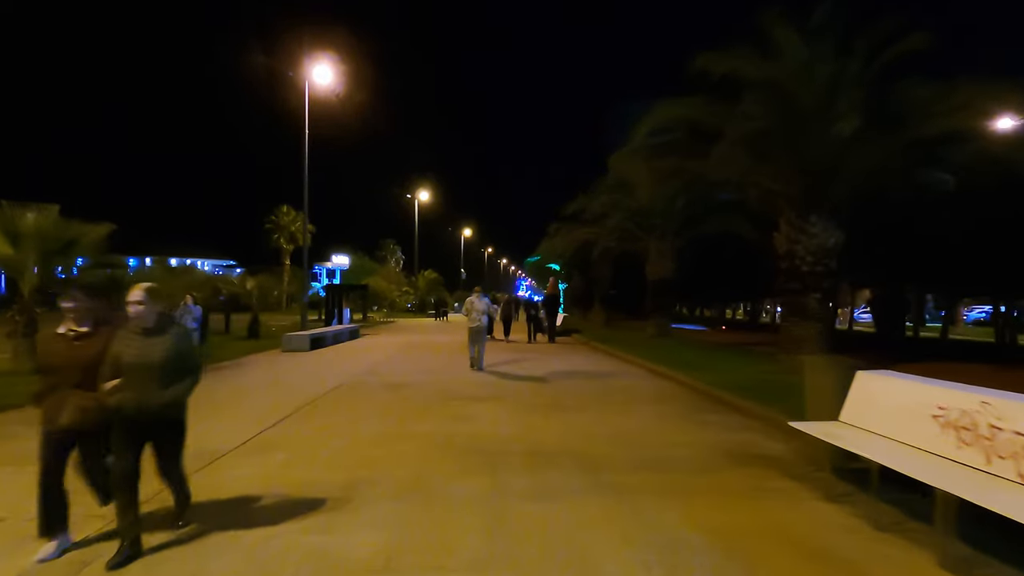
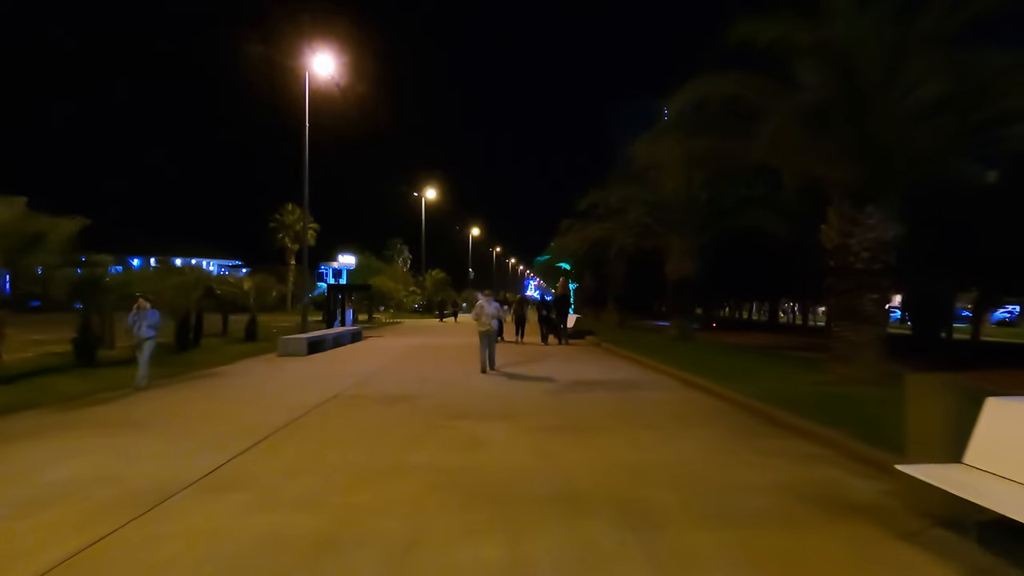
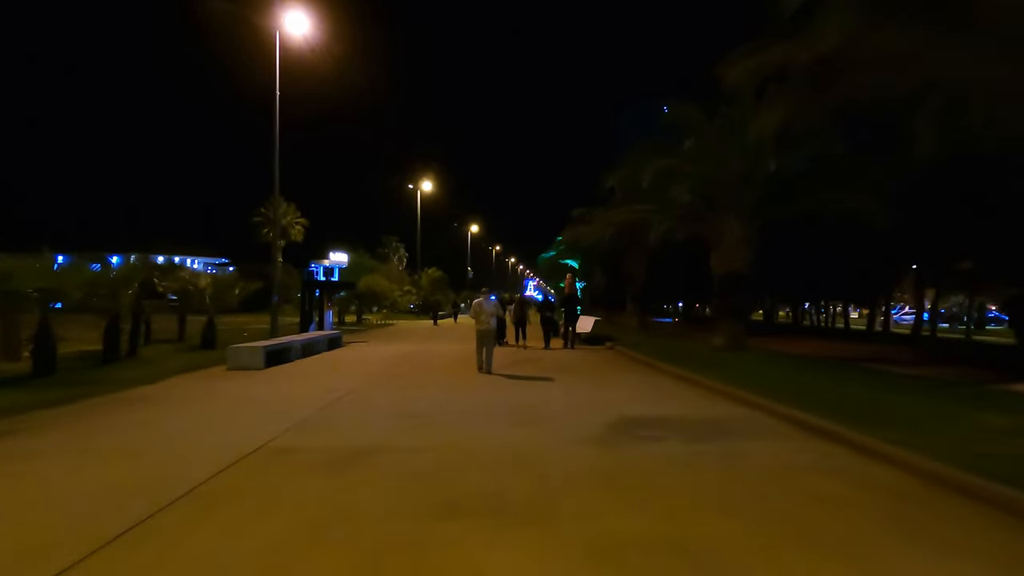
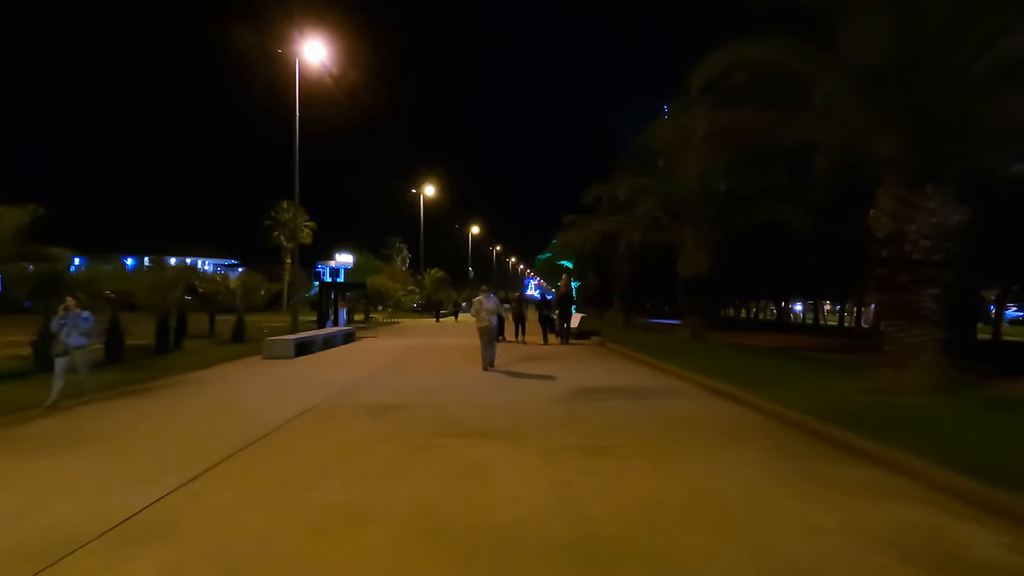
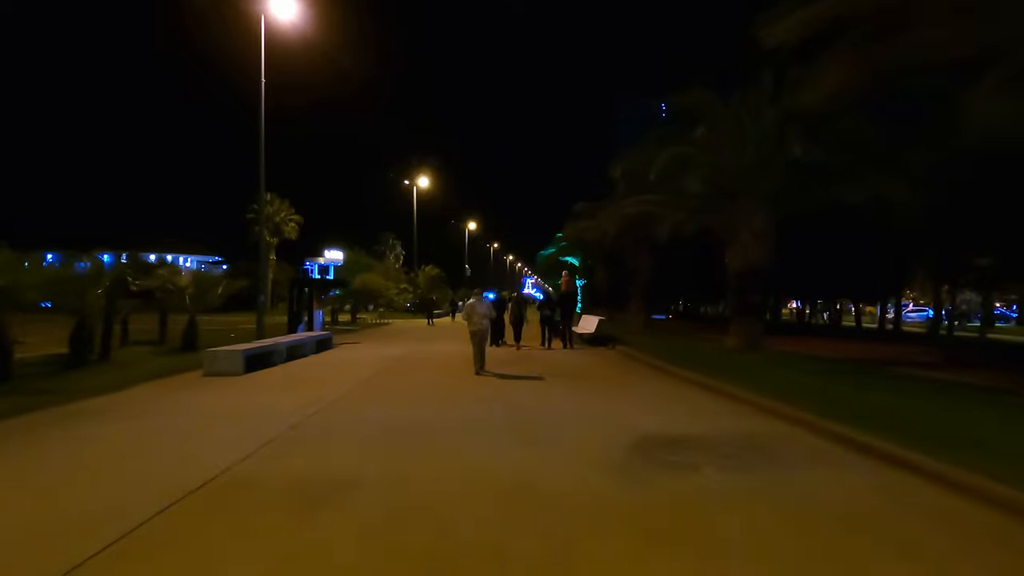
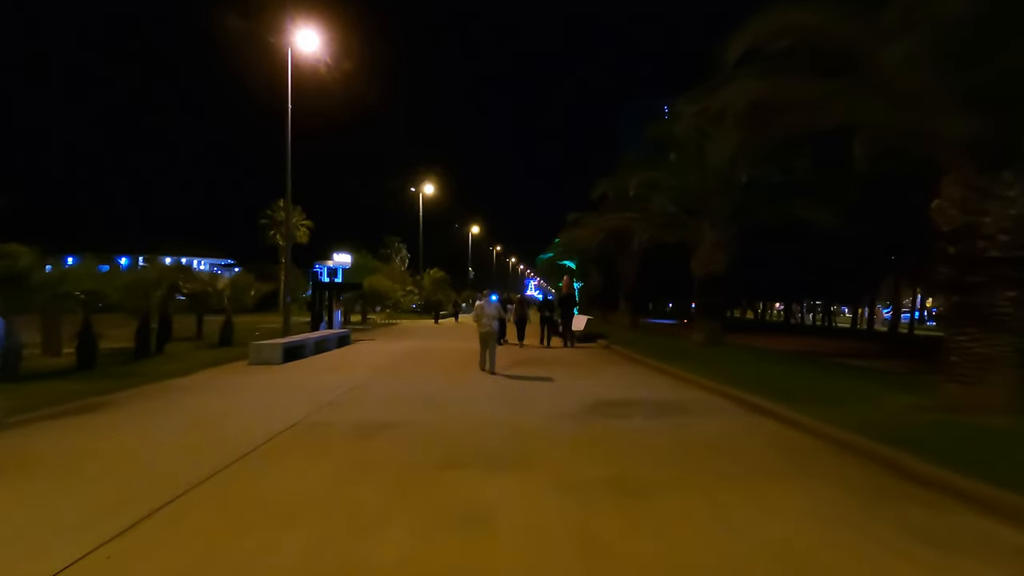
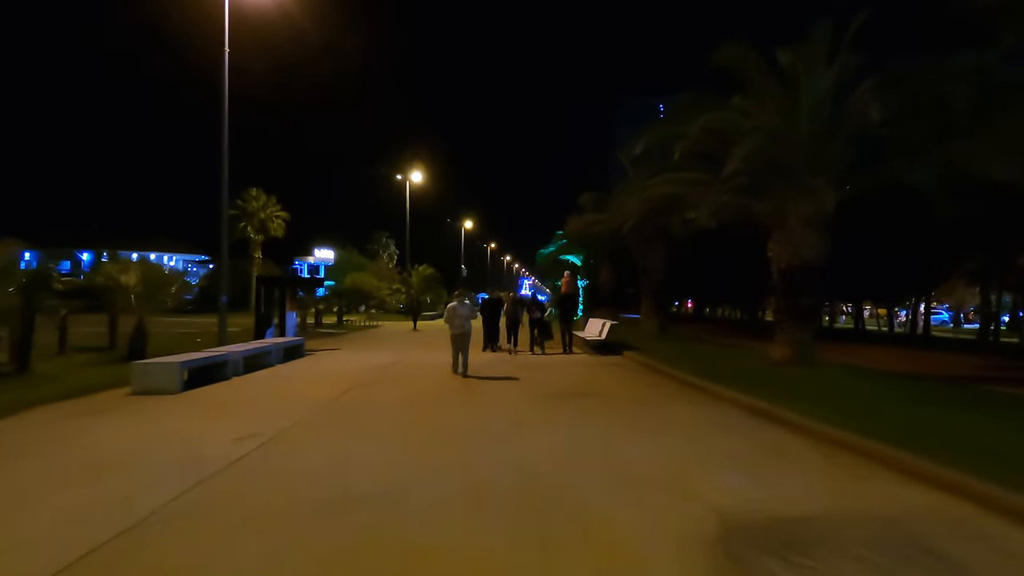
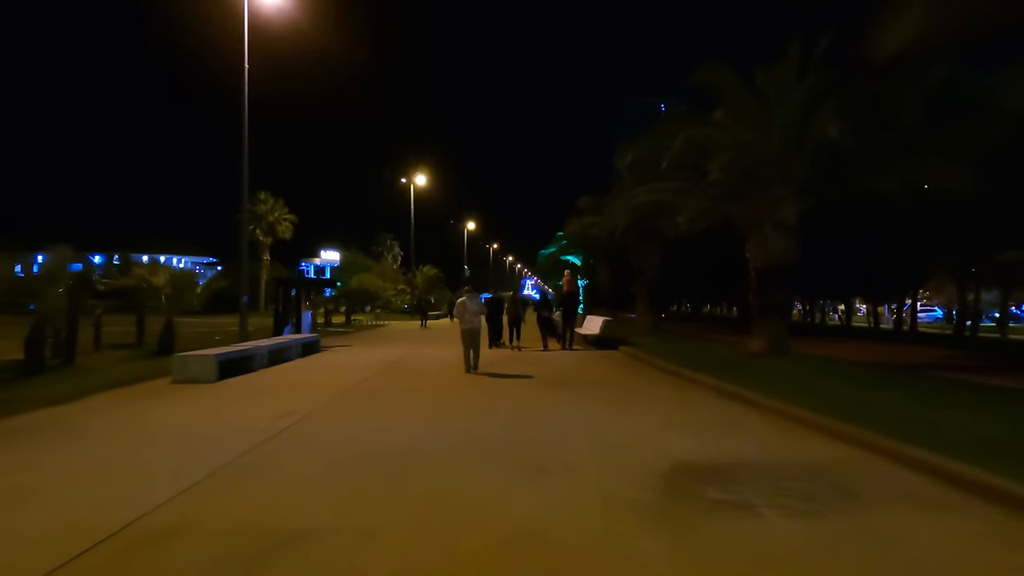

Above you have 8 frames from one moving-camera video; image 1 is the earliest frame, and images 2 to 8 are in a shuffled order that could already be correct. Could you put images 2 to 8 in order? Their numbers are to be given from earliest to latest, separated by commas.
2, 4, 6, 3, 5, 8, 7
